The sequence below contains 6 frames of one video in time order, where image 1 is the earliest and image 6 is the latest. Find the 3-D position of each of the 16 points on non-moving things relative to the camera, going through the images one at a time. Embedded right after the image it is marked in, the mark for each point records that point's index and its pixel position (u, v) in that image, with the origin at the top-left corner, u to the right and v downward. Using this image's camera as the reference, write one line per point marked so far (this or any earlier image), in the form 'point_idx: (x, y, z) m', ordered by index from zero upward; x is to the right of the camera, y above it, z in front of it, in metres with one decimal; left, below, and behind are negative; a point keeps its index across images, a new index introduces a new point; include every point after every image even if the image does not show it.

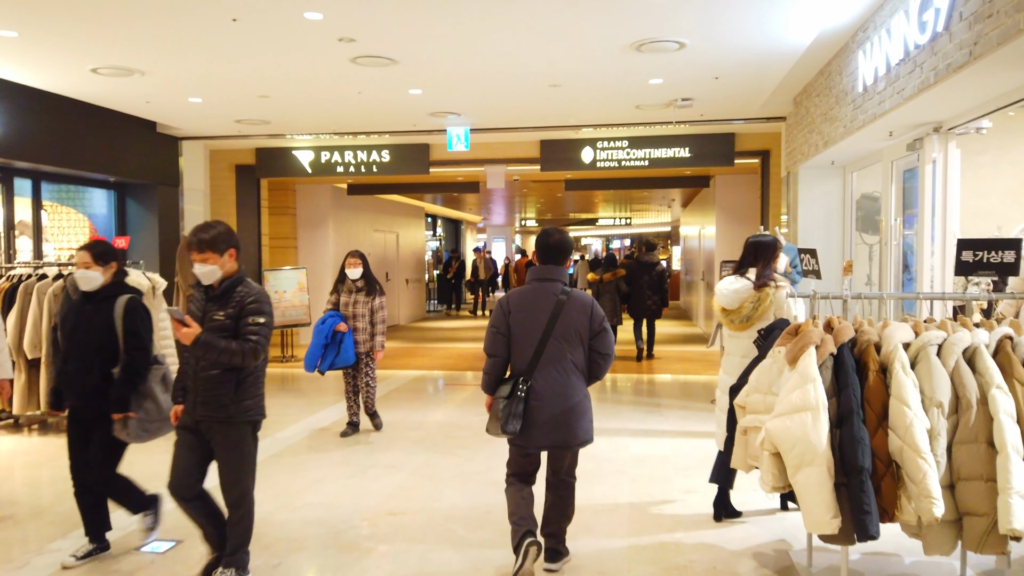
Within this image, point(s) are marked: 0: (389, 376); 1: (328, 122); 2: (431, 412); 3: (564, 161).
0: (-1.5, -1.1, +9.5) m
1: (-1.9, +1.8, +7.9) m
2: (-0.8, -1.1, +7.1) m
3: (+0.6, +1.5, +9.2) m
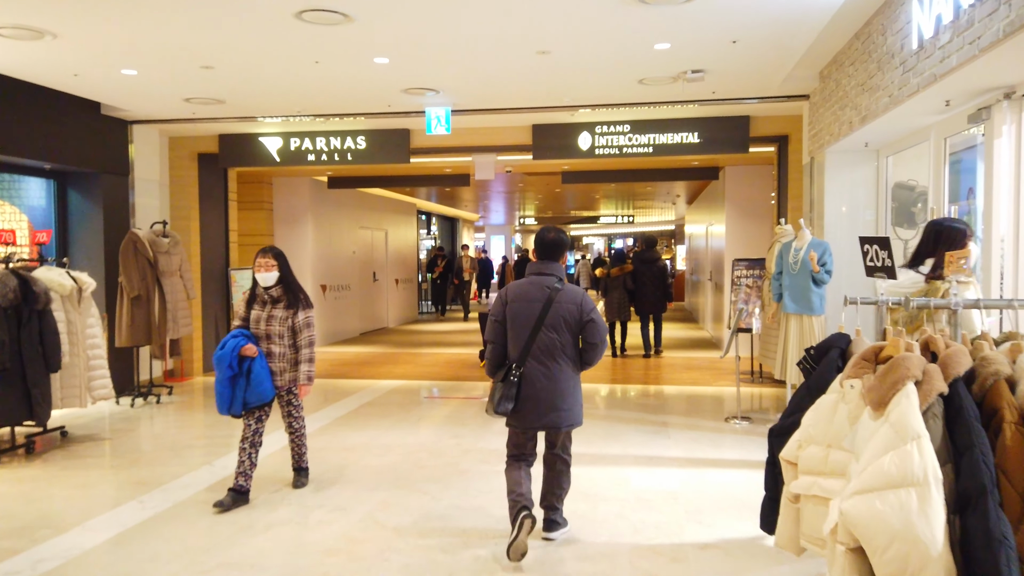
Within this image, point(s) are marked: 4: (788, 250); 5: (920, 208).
0: (-1.6, -1.1, +8.6) m
1: (-2.0, +1.7, +7.0) m
2: (-0.9, -1.2, +6.2) m
3: (+0.5, +1.5, +8.3) m
4: (+2.2, +0.3, +6.1) m
5: (+3.1, +0.6, +5.9) m
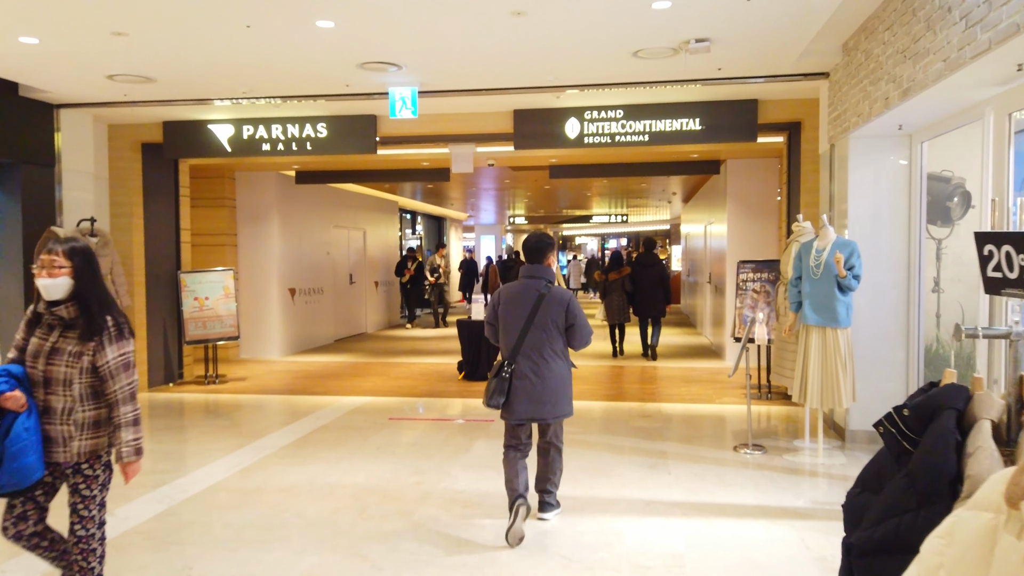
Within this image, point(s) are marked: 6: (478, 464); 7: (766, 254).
0: (-1.9, -1.2, +7.6) m
1: (-2.2, +1.7, +6.1) m
2: (-1.1, -1.2, +5.2) m
3: (+0.3, +1.5, +7.4) m
4: (+2.0, +0.3, +5.2) m
5: (+2.9, +0.6, +5.0) m
6: (-0.2, -1.2, +5.2) m
7: (+3.3, +0.4, +10.0) m
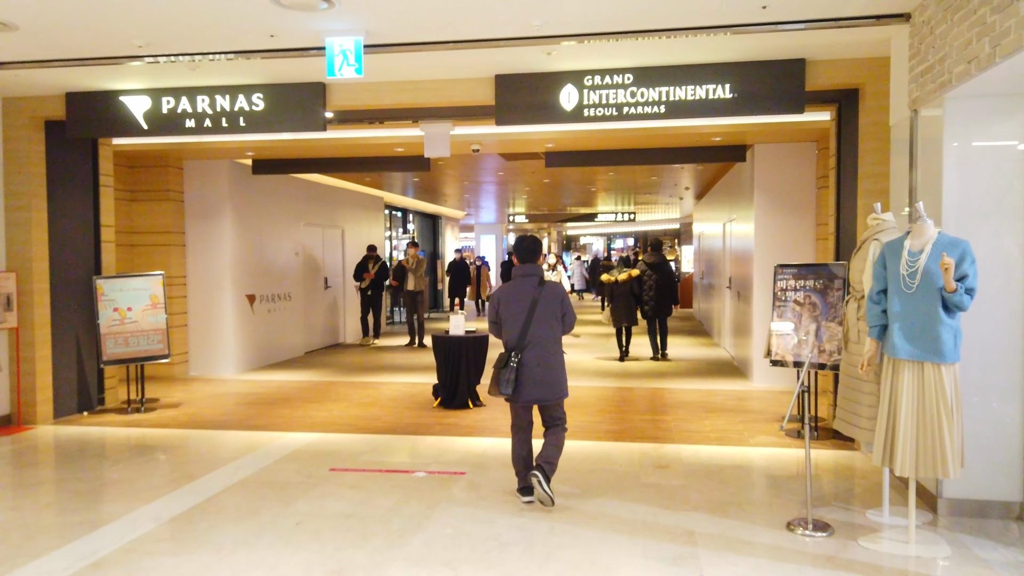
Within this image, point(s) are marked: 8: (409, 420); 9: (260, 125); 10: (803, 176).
0: (-2.0, -1.2, +6.1) m
1: (-2.4, +1.6, +4.6) m
2: (-1.2, -1.3, +3.7) m
3: (+0.2, +1.4, +5.8) m
4: (+1.9, +0.2, +3.7) m
5: (+2.8, +0.5, +3.4) m
6: (-0.4, -1.3, +3.7) m
7: (+3.2, +0.3, +8.4) m
8: (-0.9, -1.2, +6.8) m
9: (-2.0, +1.3, +6.1) m
10: (+3.2, +1.2, +8.4) m
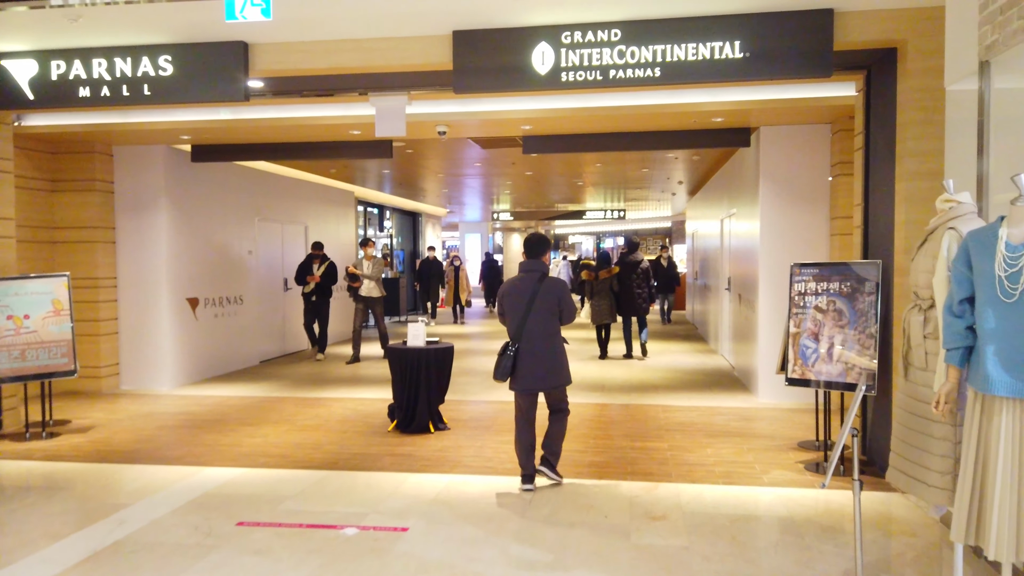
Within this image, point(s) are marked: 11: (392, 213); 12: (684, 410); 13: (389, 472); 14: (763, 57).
0: (-2.2, -1.3, +5.0) m
1: (-2.6, +1.6, +3.5) m
2: (-1.5, -1.3, +2.6) m
3: (-0.1, +1.4, +4.8) m
4: (+1.7, +0.1, +2.7) m
5: (+2.6, +0.4, +2.4) m
6: (-0.6, -1.3, +2.7) m
7: (+2.9, +0.3, +7.4) m
8: (-1.2, -1.2, +5.7) m
9: (-2.3, +1.3, +5.0) m
10: (+2.9, +1.2, +7.3) m
11: (-3.0, +1.8, +18.9) m
12: (+1.6, -1.1, +7.0) m
13: (-0.8, -1.2, +5.1) m
14: (+1.5, +1.4, +4.4) m
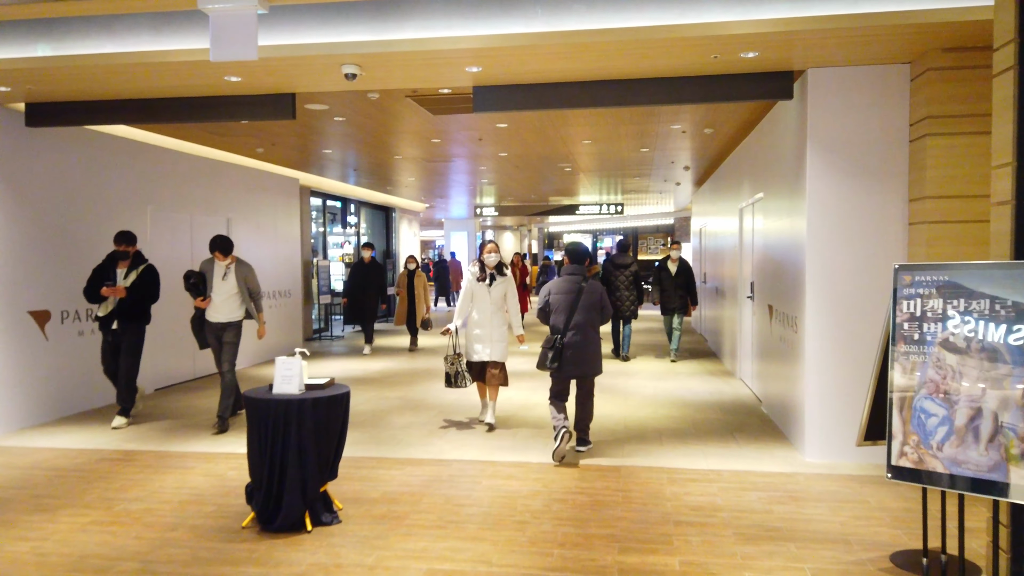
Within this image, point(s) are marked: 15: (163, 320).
0: (-2.6, -1.4, +2.8) m
1: (-3.0, +1.5, +1.3) m
2: (-1.9, -1.4, +0.4) m
3: (-0.5, +1.3, +2.5) m
4: (+1.3, +0.1, +0.4) m
5: (+2.2, +0.4, +0.2) m
6: (-1.0, -1.4, +0.4) m
7: (+2.5, +0.2, +5.1) m
8: (-1.6, -1.3, +3.5) m
9: (-2.7, +1.2, +2.8) m
10: (+2.5, +1.1, +5.1) m
11: (-3.3, +1.8, +16.7) m
12: (+1.2, -1.2, +4.8) m
13: (-1.2, -1.3, +2.9) m
14: (+1.1, +1.3, +2.2) m
15: (-3.8, -0.3, +8.2) m
